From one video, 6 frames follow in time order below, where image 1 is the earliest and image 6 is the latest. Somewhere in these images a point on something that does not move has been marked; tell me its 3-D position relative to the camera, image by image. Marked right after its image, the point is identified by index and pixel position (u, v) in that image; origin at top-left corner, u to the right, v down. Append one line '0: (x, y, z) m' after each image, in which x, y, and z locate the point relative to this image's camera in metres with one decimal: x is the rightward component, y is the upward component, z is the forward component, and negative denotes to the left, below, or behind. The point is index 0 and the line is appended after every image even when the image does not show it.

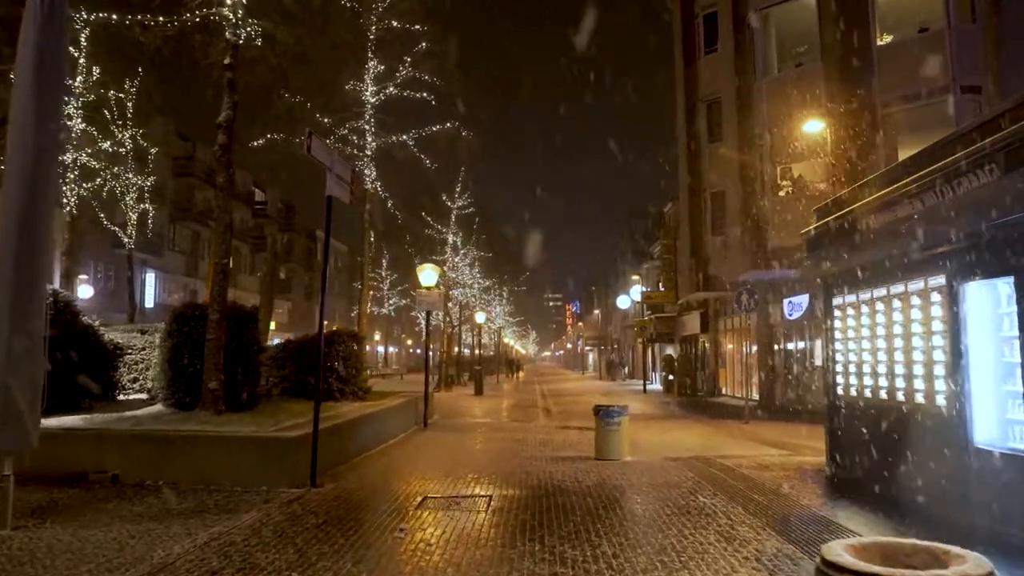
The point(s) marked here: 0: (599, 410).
0: (+1.3, -1.9, +12.4) m
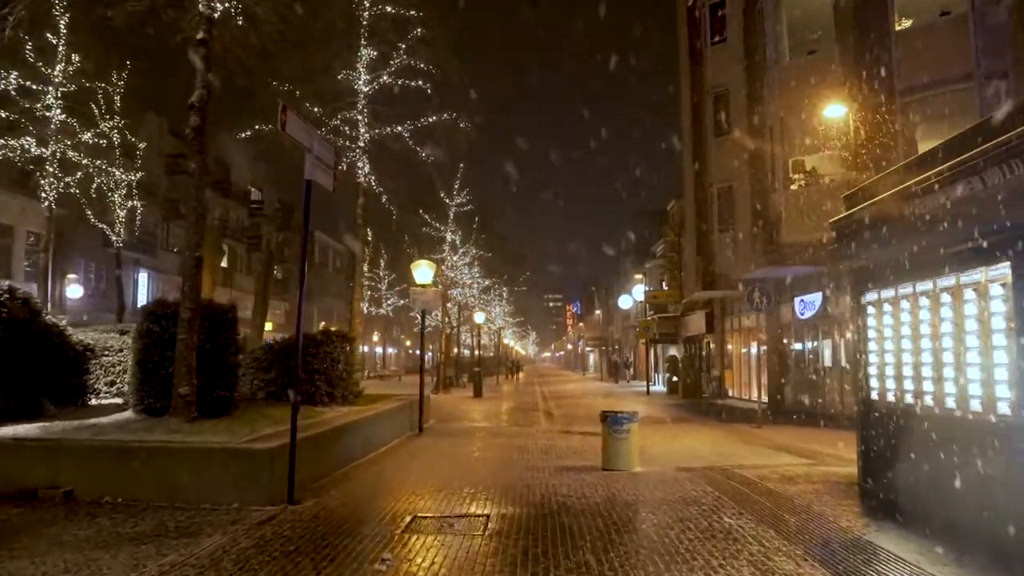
0: (+1.3, -1.8, +11.4) m
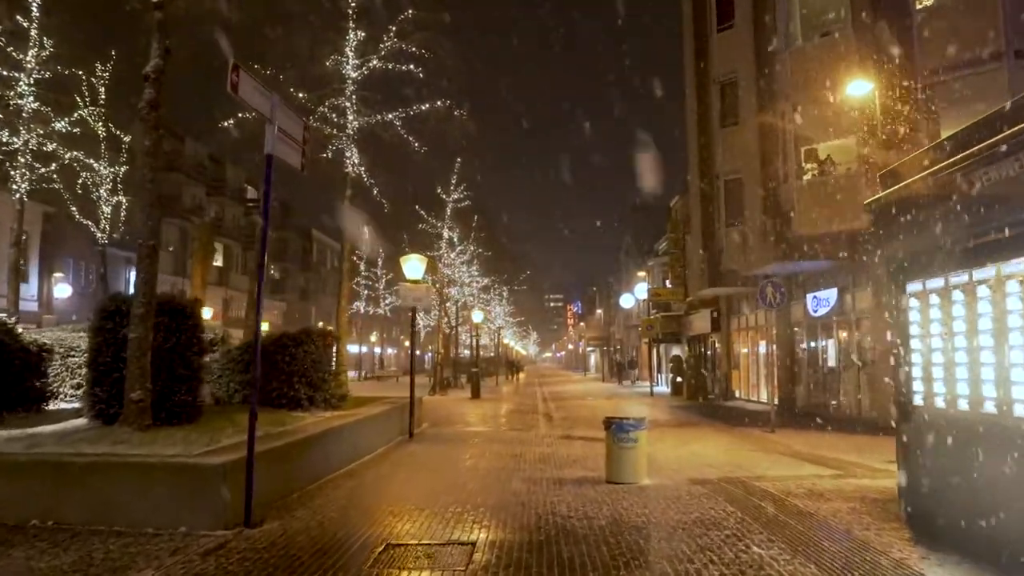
0: (+1.2, -1.7, +10.3) m
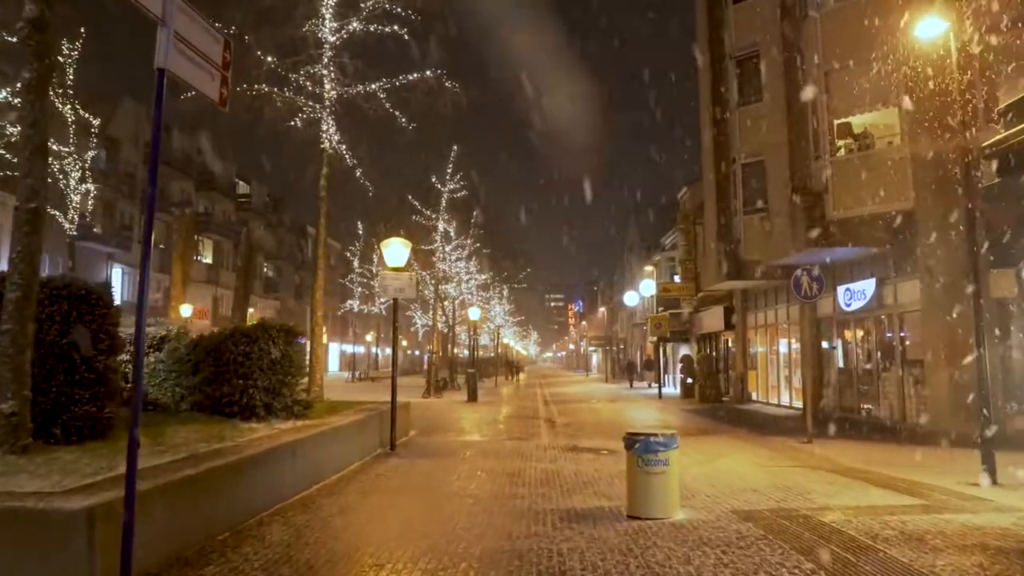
0: (+1.2, -1.5, +8.0) m
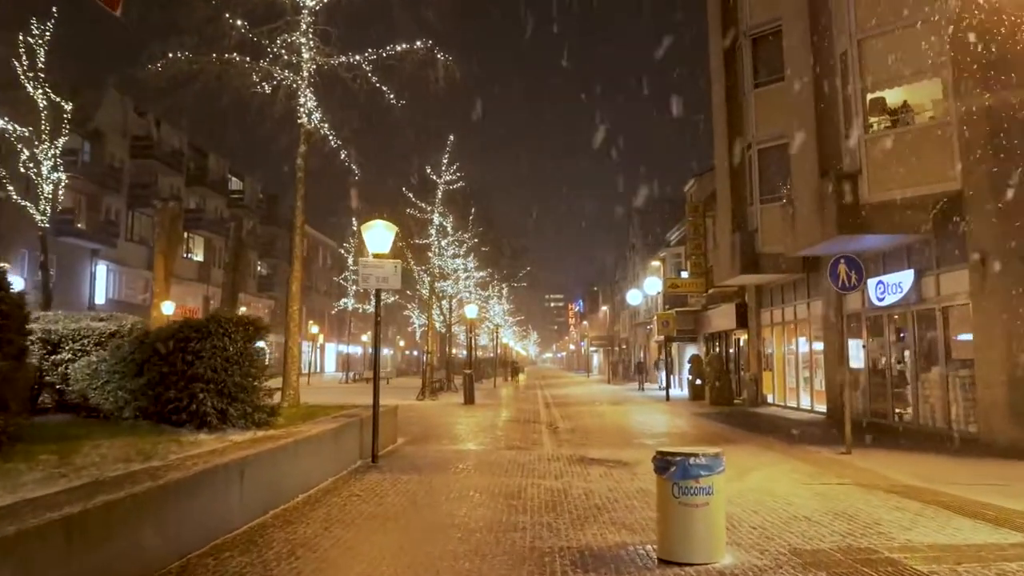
0: (+1.2, -1.3, +6.2) m
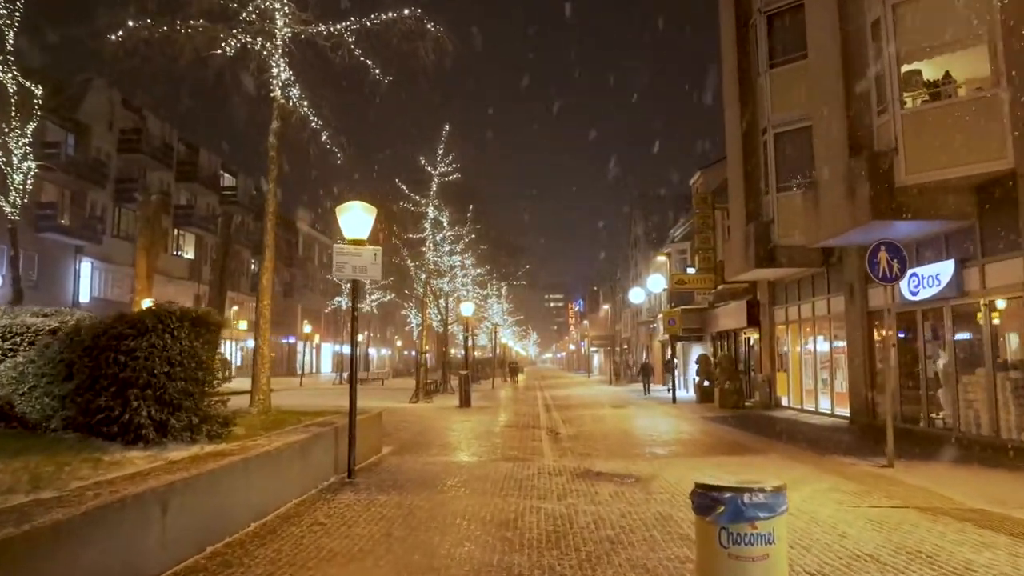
0: (+1.1, -1.2, +4.6) m
